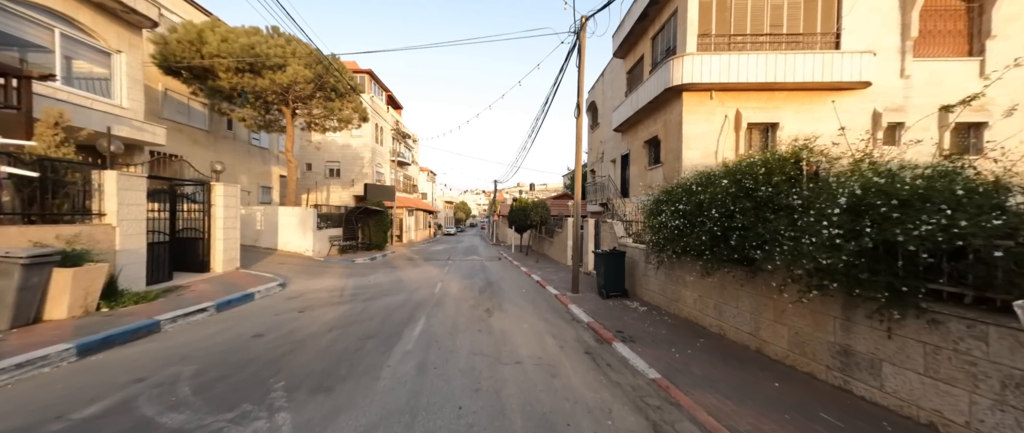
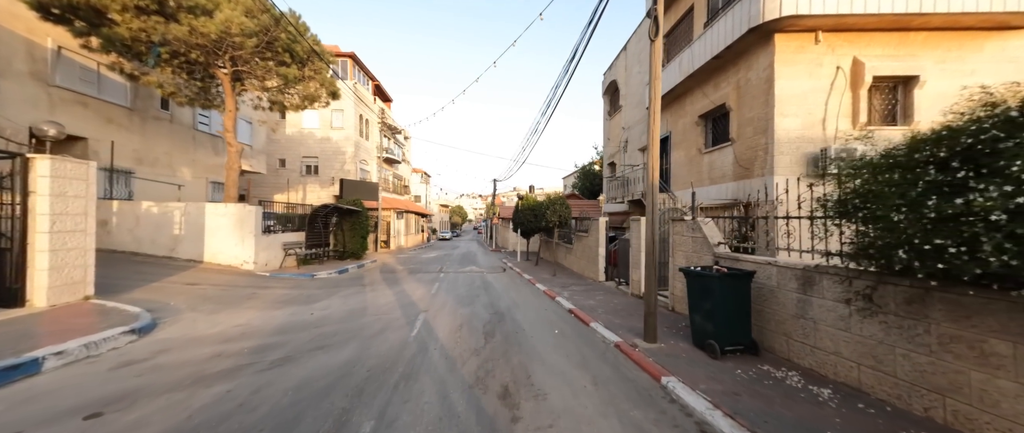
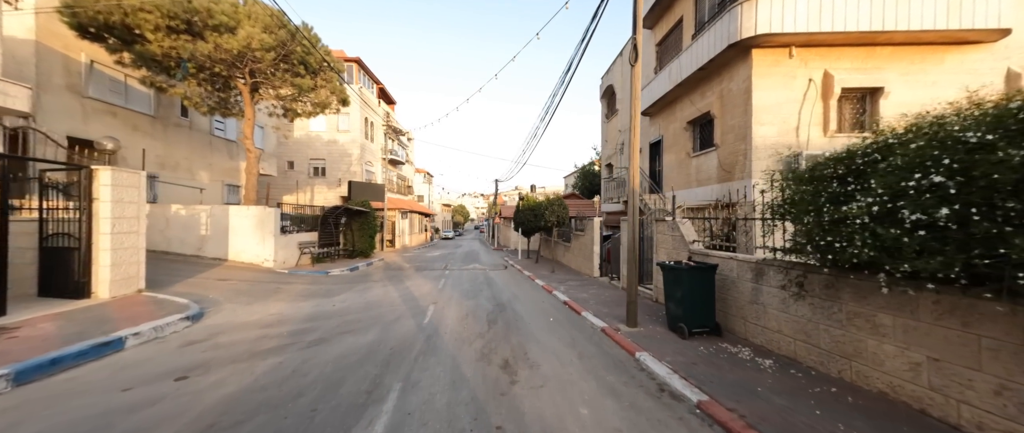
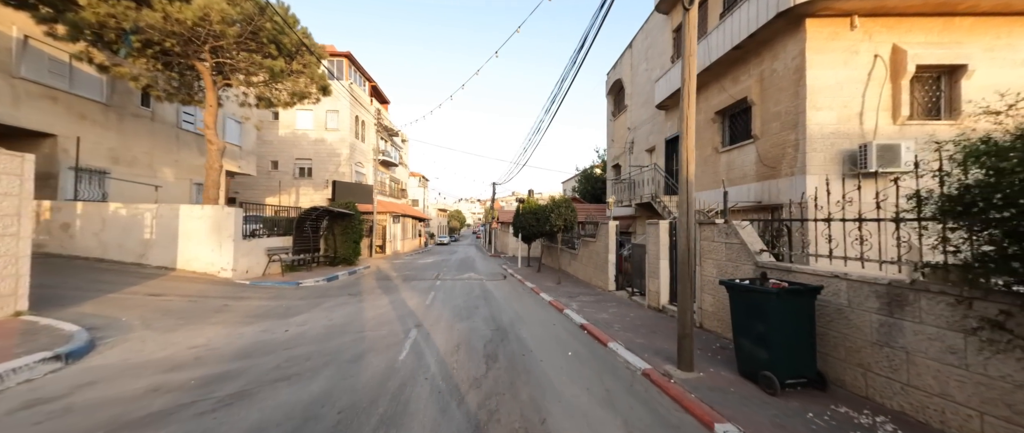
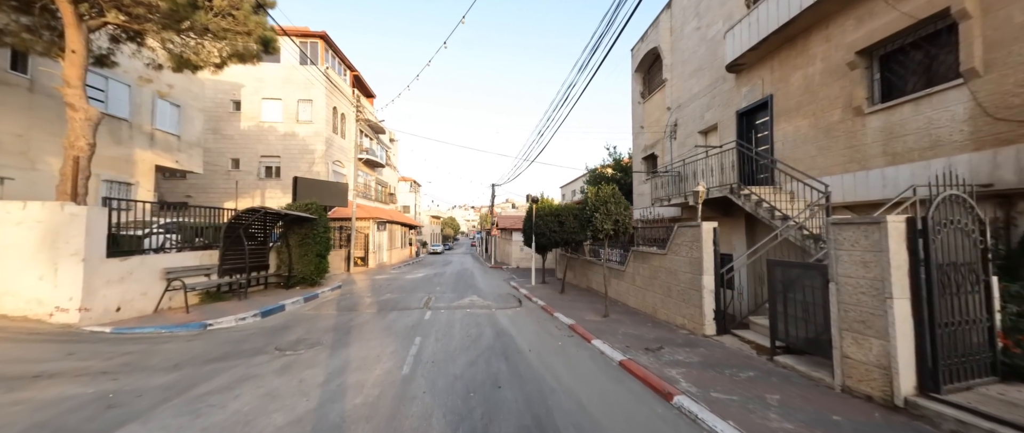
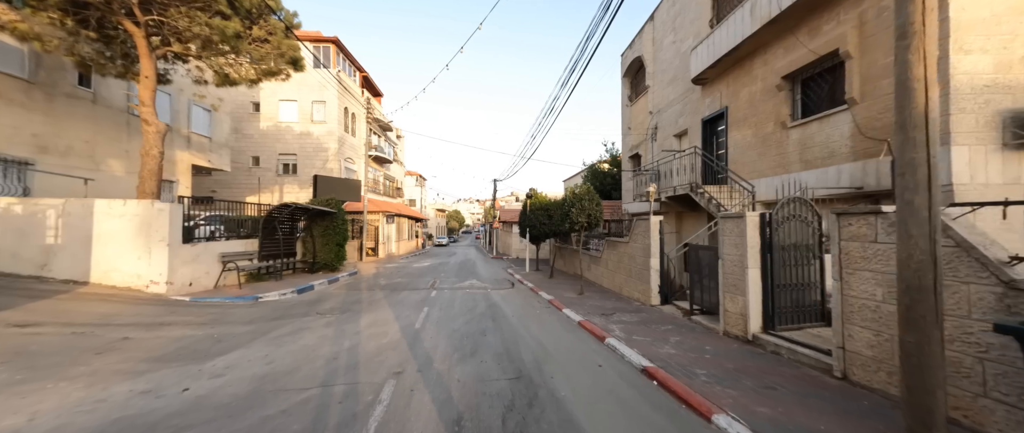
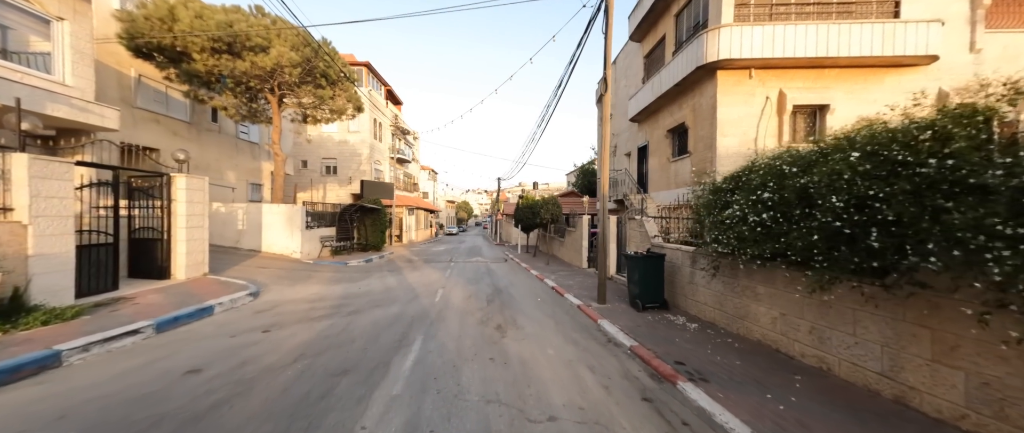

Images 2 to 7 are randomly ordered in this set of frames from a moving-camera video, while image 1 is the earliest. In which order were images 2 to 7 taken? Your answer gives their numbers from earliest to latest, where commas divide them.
7, 3, 2, 4, 6, 5
